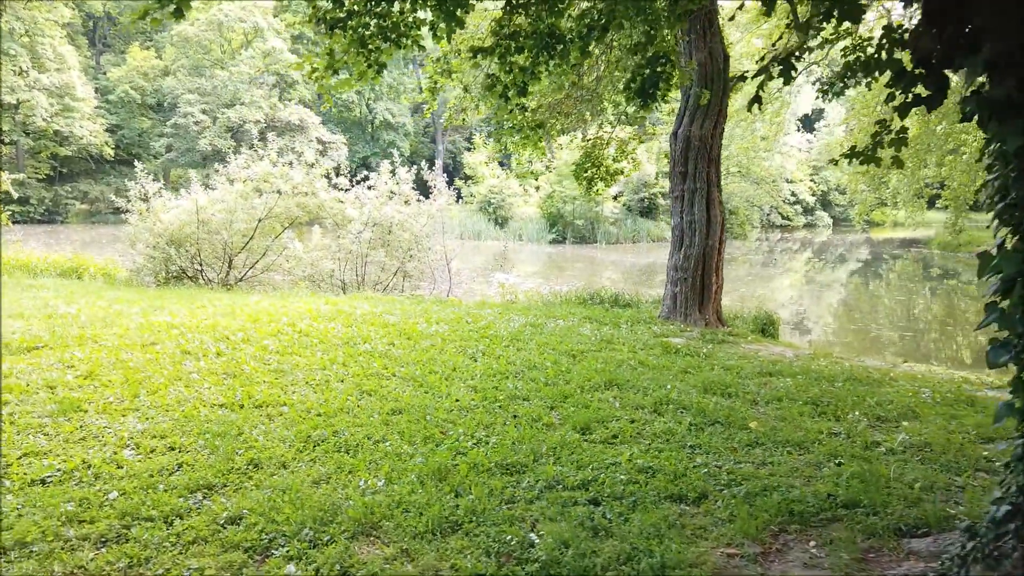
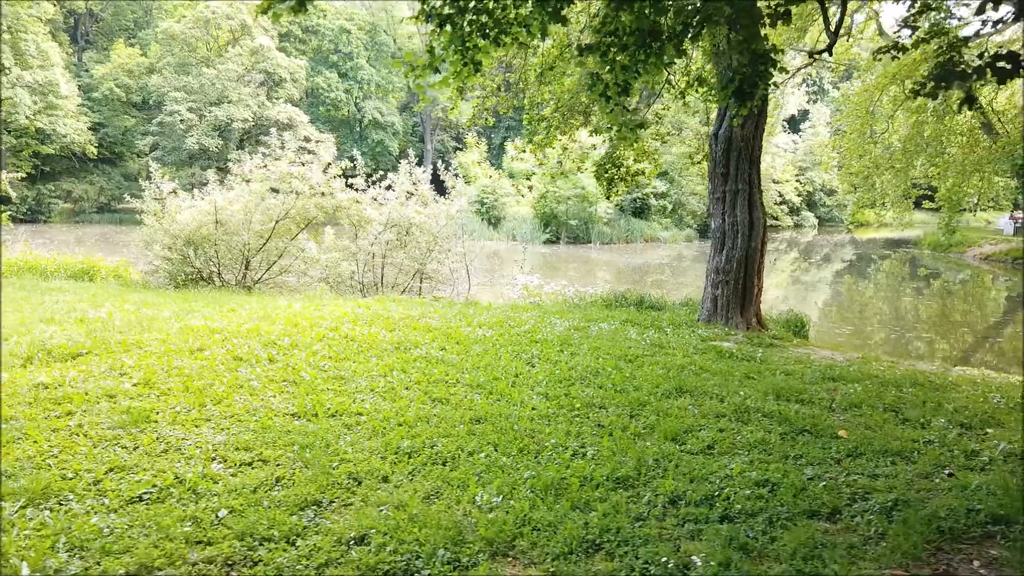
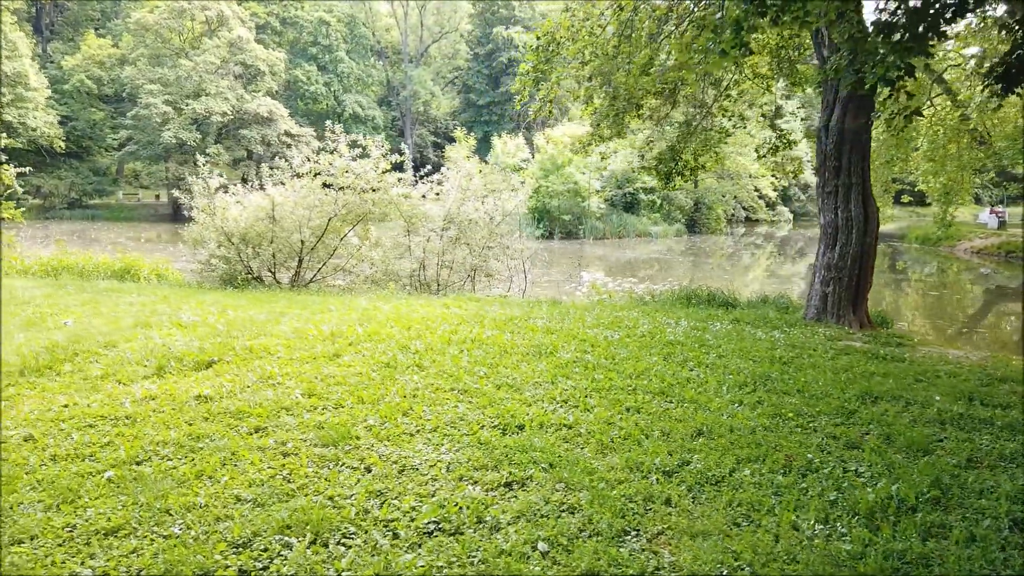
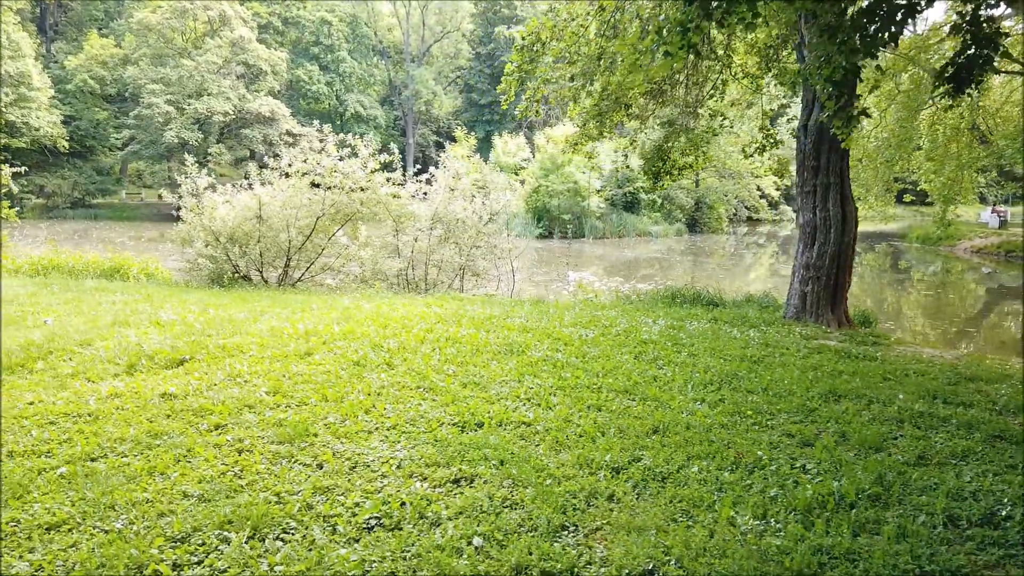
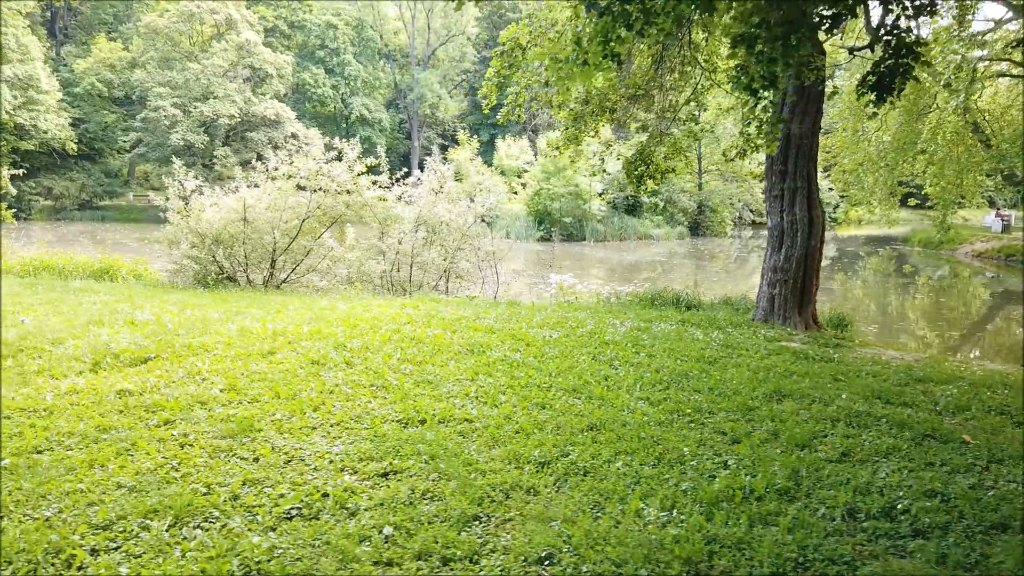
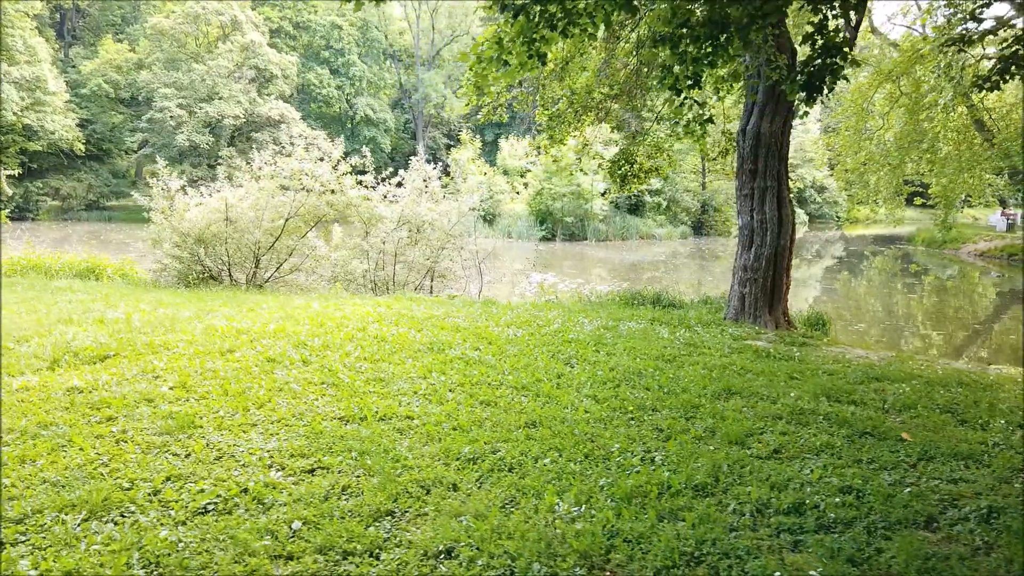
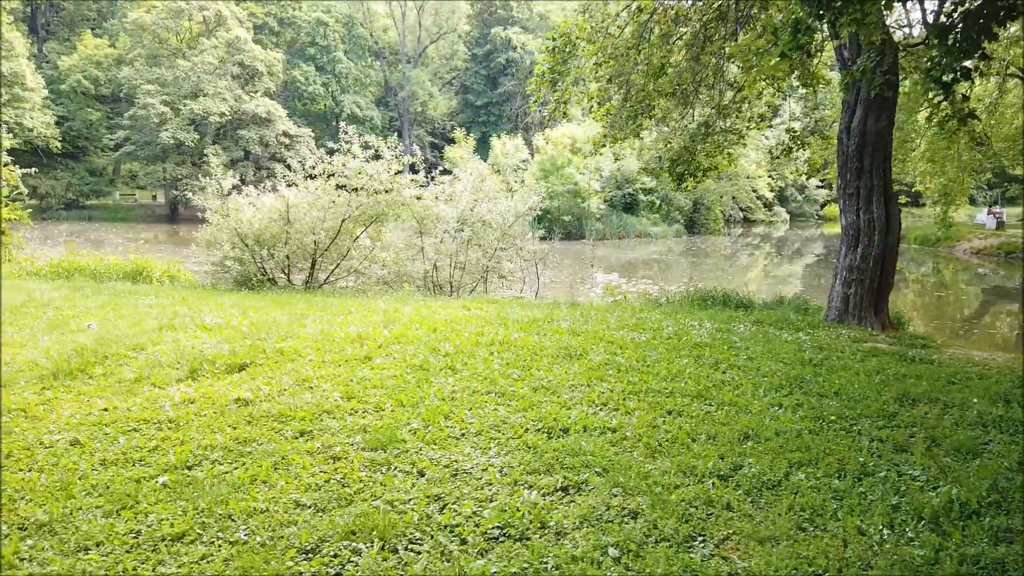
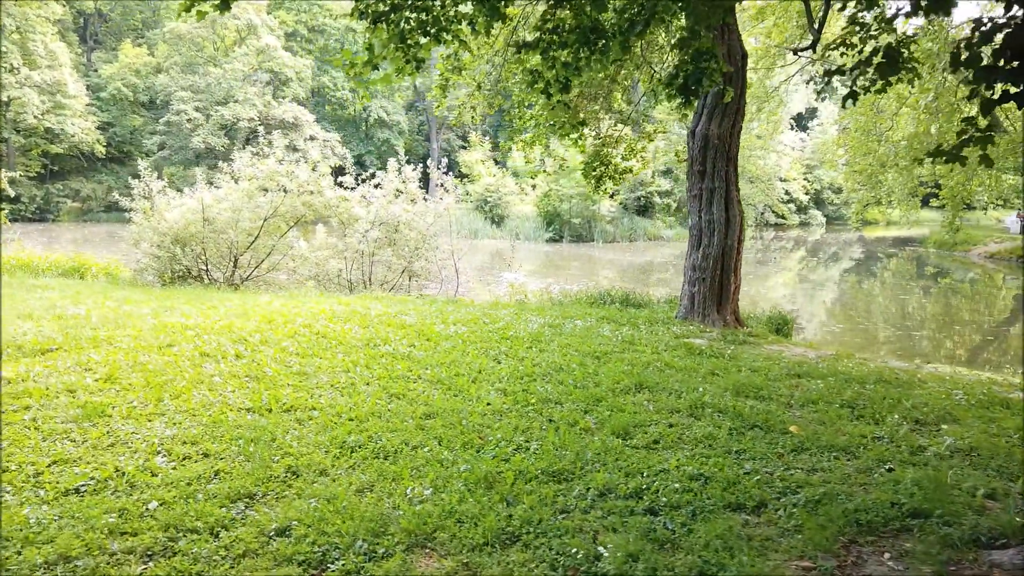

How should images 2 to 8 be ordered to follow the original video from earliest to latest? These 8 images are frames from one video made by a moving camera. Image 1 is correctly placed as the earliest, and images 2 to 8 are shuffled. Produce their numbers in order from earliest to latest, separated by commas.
8, 2, 6, 5, 4, 3, 7
